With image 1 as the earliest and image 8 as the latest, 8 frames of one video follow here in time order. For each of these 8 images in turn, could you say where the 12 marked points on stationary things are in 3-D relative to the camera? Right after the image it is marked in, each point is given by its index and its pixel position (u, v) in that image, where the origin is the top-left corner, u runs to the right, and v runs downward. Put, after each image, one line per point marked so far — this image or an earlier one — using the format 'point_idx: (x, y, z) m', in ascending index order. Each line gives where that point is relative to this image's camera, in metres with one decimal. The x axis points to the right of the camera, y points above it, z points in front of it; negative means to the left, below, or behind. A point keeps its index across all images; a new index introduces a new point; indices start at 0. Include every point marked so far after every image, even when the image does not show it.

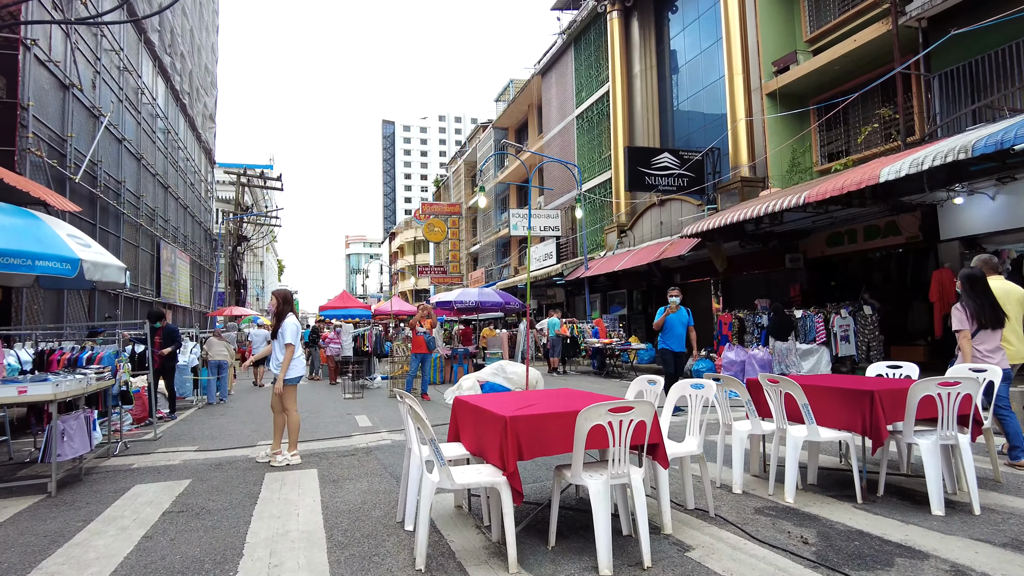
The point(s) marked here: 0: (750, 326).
0: (+4.6, -0.7, +12.7) m
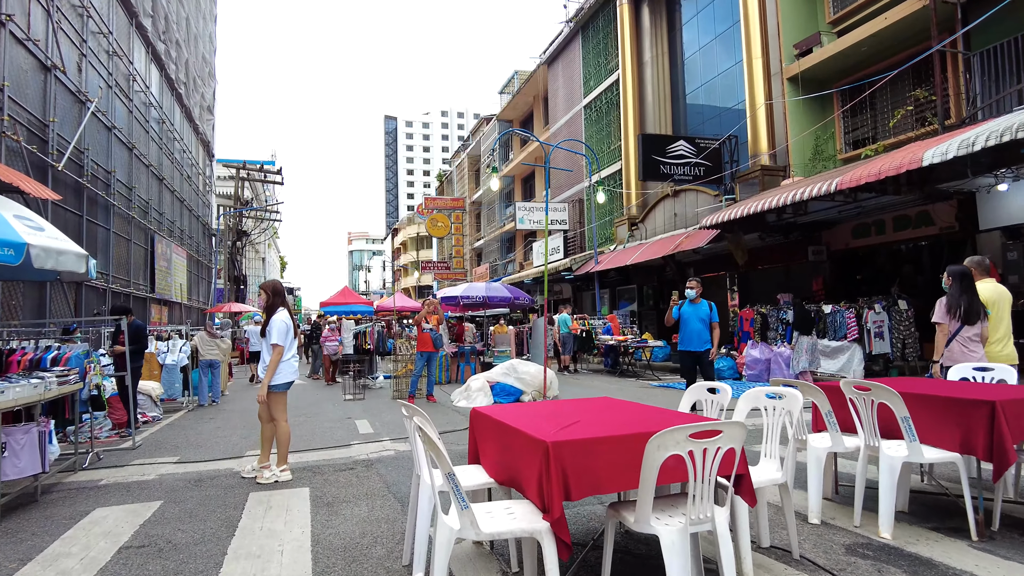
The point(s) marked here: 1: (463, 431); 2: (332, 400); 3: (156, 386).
0: (+4.8, -0.6, +12.1) m
1: (-0.5, -1.4, +6.2) m
2: (-2.8, -1.7, +10.2) m
3: (-4.6, -1.3, +8.4) m
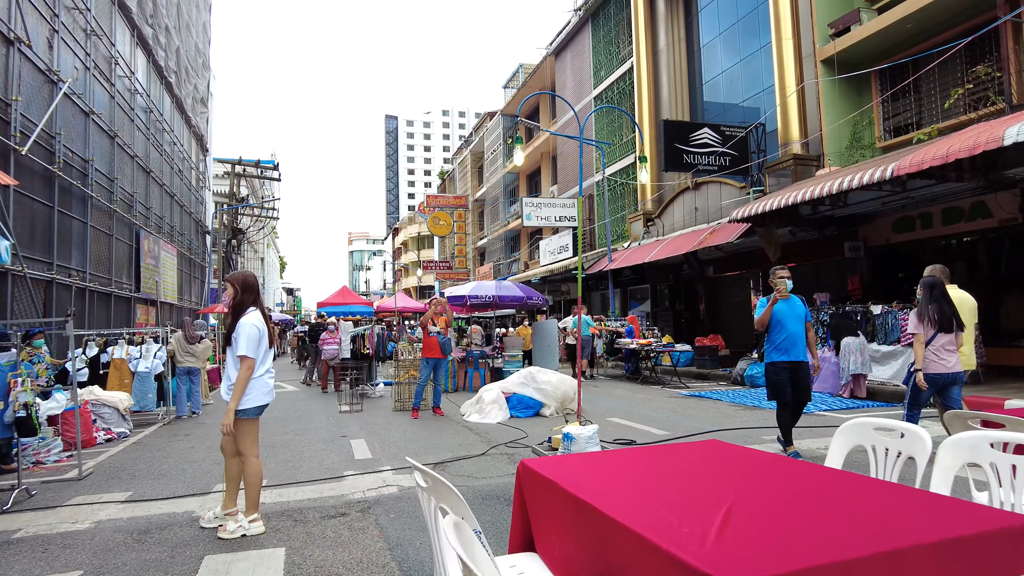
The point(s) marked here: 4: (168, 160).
0: (+5.0, -0.6, +11.0) m
1: (-0.2, -1.3, +5.1) m
2: (-2.6, -1.7, +9.2) m
3: (-4.3, -1.2, +7.3) m
4: (-10.4, +3.9, +19.9) m
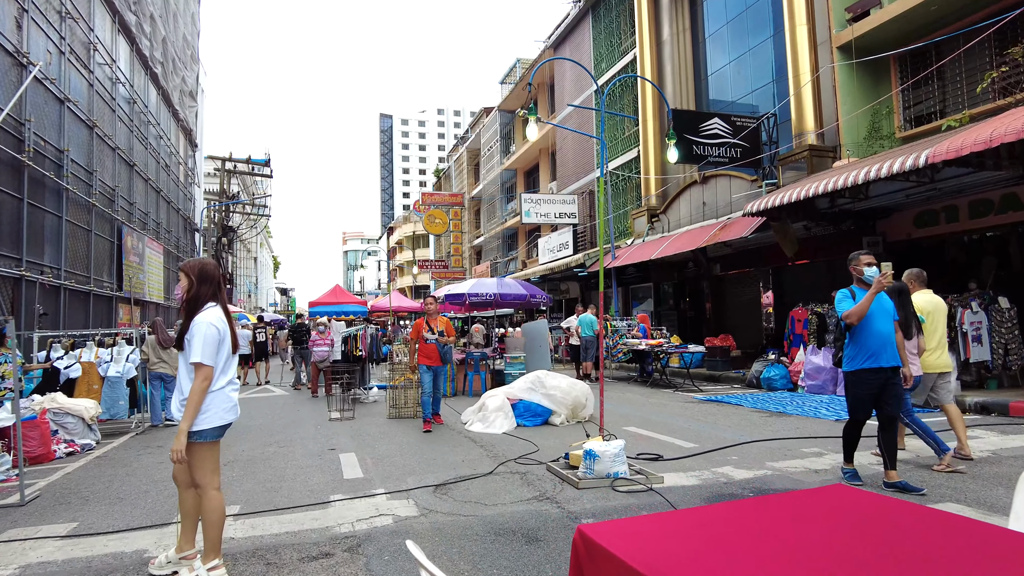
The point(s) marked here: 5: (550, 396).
0: (+5.0, -0.5, +10.4) m
1: (-0.2, -1.3, +4.5) m
2: (-2.5, -1.7, +8.5) m
3: (-4.3, -1.2, +6.6) m
4: (-10.5, +3.9, +19.2) m
5: (+0.4, -1.1, +6.9) m
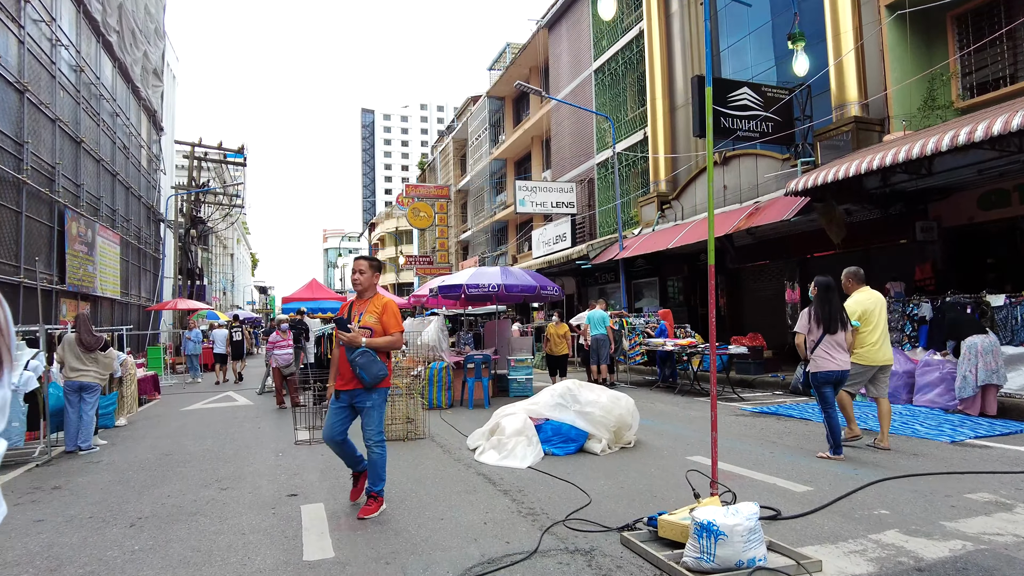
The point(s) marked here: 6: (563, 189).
0: (+5.1, -0.4, +8.8) m
1: (+0.1, -1.2, +2.8) m
2: (-2.4, -1.5, +6.7) m
3: (-4.1, -1.1, +4.8) m
4: (-10.6, +4.1, +17.2) m
5: (+0.6, -1.0, +5.2) m
6: (+1.5, +3.0, +19.7) m
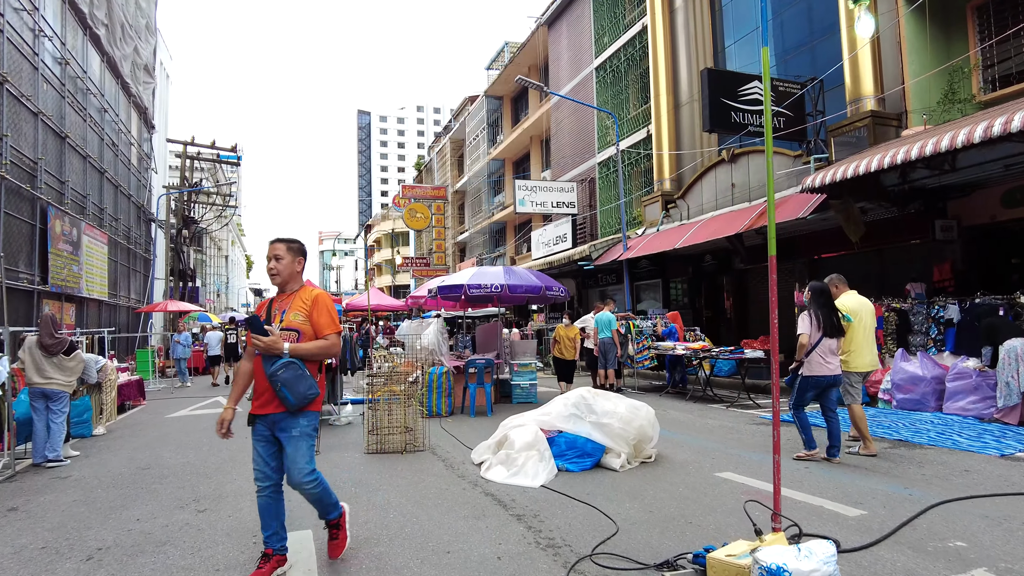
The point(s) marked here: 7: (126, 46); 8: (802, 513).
0: (+5.2, -0.4, +8.4) m
1: (+0.2, -1.1, +2.3) m
2: (-2.3, -1.5, +6.2) m
3: (-4.0, -1.0, +4.3) m
4: (-10.6, +4.1, +16.7) m
5: (+0.7, -1.0, +4.8) m
6: (+1.5, +2.9, +19.2) m
7: (-11.5, +7.2, +19.5) m
8: (+1.6, -1.2, +3.5) m
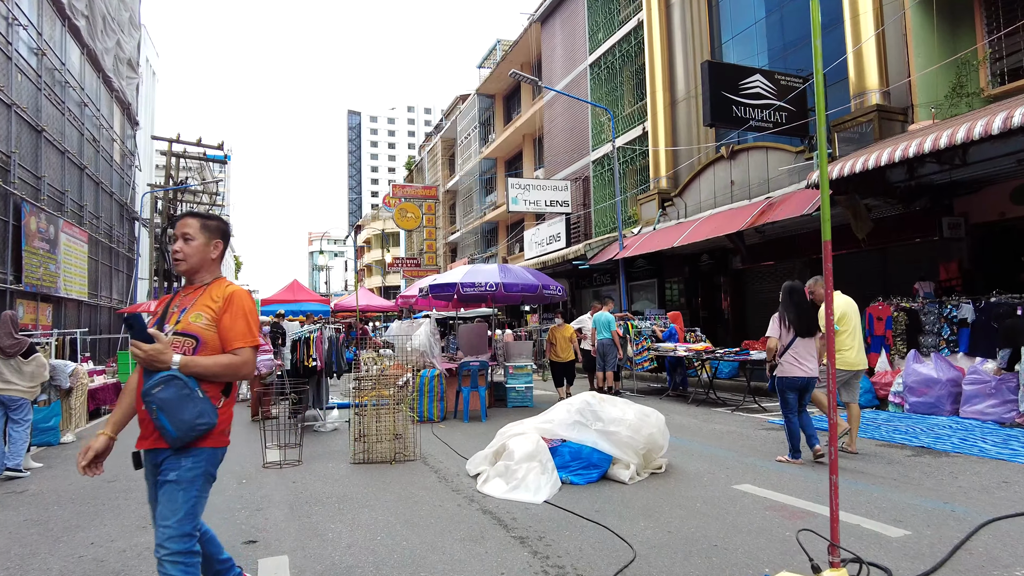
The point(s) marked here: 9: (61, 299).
0: (+5.1, -0.4, +8.0) m
1: (+0.2, -1.1, +1.9) m
2: (-2.3, -1.5, +5.8) m
3: (-4.0, -1.0, +3.9) m
4: (-10.8, +4.1, +16.1) m
5: (+0.7, -1.0, +4.4) m
6: (+1.3, +2.9, +18.8) m
7: (-11.7, +7.2, +19.0) m
8: (+1.6, -1.2, +3.2) m
9: (-10.1, -0.3, +14.6) m
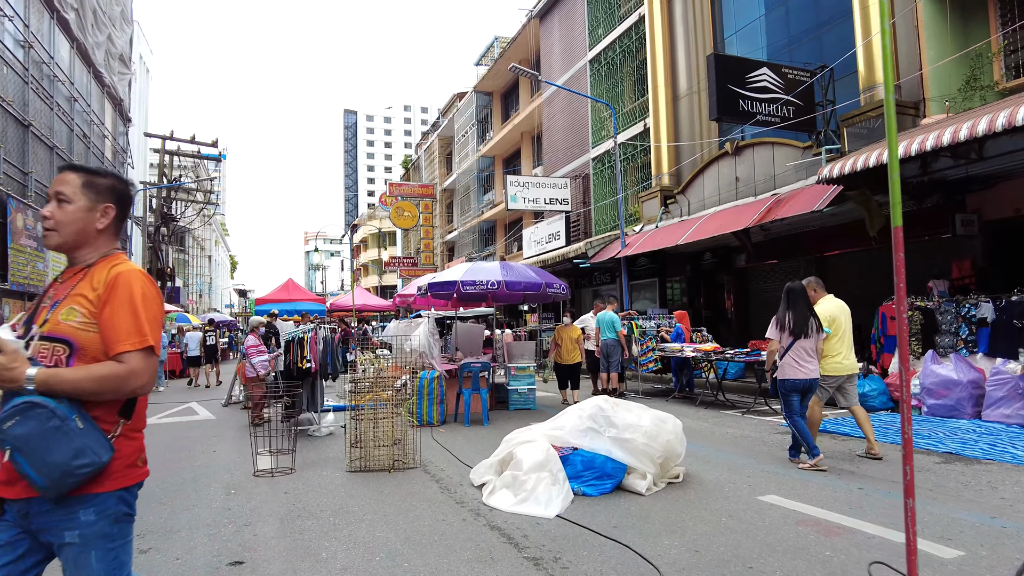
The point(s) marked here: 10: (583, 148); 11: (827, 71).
0: (+5.2, -0.4, +7.8) m
1: (+0.3, -1.1, +1.6) m
2: (-2.3, -1.5, +5.5) m
3: (-3.9, -1.0, +3.6) m
4: (-10.8, +4.1, +15.8) m
5: (+0.7, -1.0, +4.1) m
6: (+1.3, +2.9, +18.5) m
7: (-11.7, +7.2, +18.6) m
8: (+1.6, -1.2, +2.9) m
9: (-10.1, -0.2, +14.3) m
10: (+2.1, +4.2, +19.8) m
11: (+5.5, +3.8, +11.5) m
